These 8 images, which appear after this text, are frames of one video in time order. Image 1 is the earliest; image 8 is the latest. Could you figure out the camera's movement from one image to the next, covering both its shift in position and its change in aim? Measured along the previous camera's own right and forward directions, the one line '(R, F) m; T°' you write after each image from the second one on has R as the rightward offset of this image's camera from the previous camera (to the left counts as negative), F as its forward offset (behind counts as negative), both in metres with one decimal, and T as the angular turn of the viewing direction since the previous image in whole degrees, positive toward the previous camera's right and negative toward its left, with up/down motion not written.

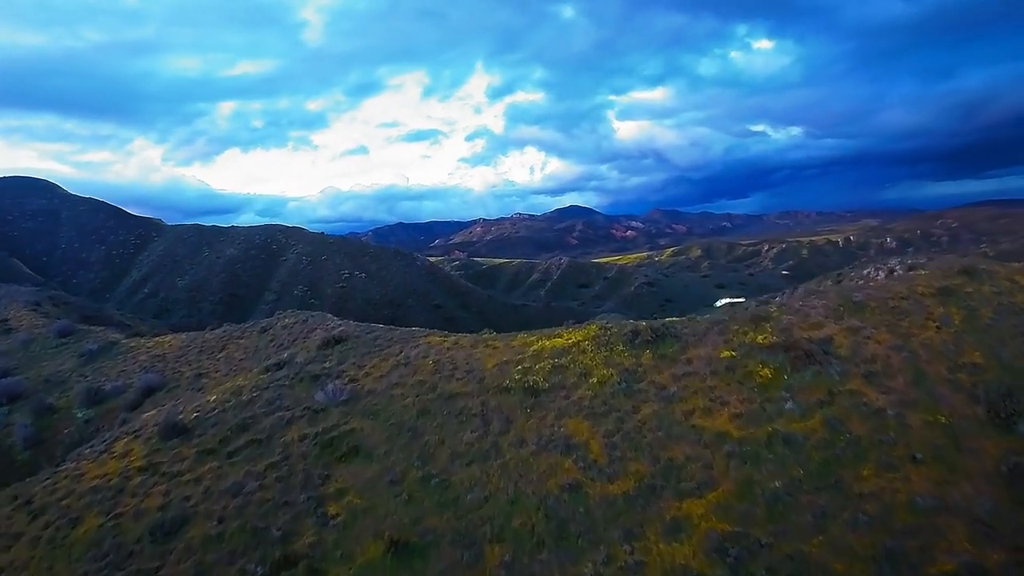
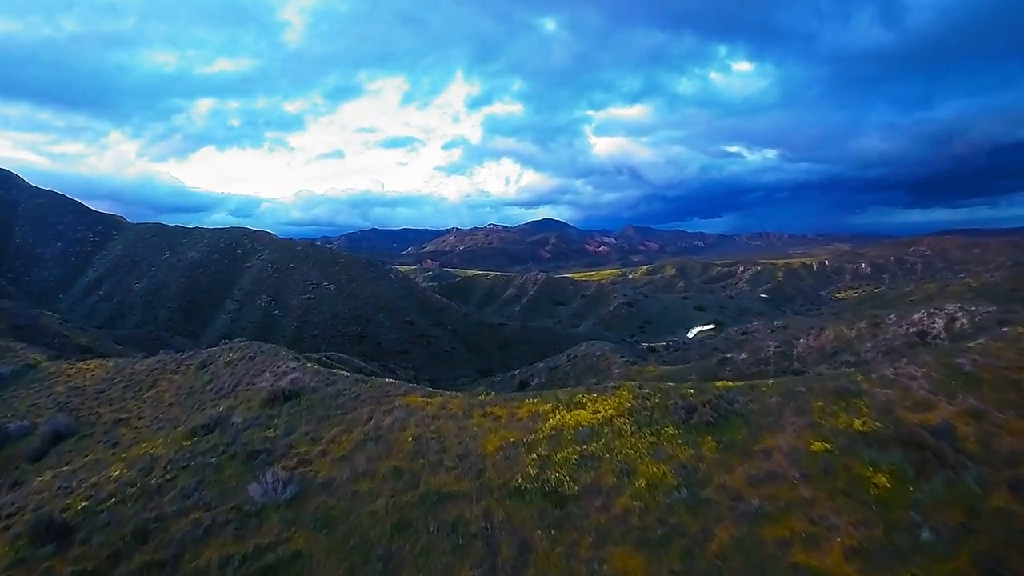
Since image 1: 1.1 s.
(-1.0, +9.0) m; +1°
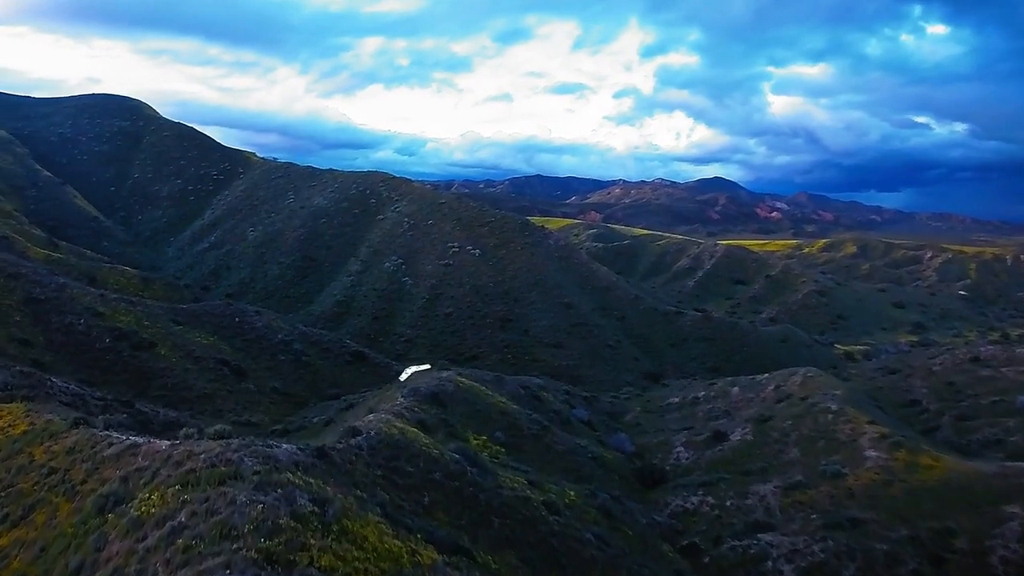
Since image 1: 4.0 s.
(-2.0, +22.3) m; -7°
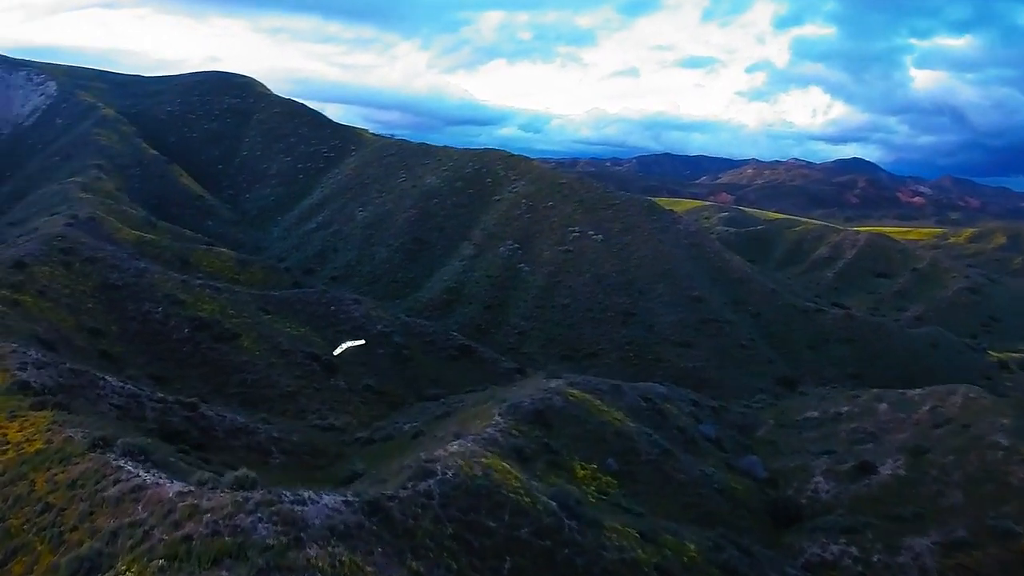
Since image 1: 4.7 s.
(+0.4, +5.8) m; -6°
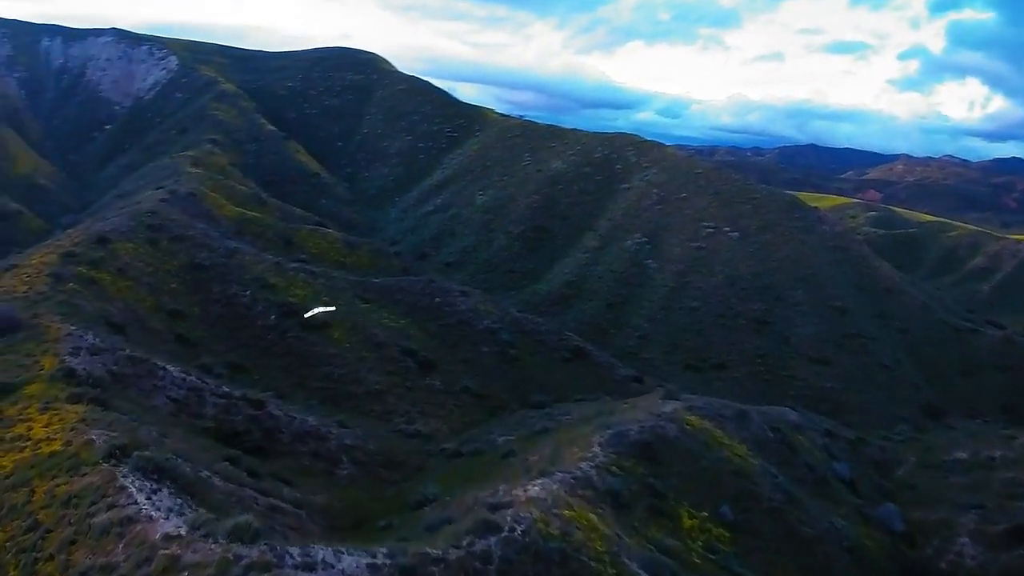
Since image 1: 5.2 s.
(+0.7, +4.7) m; -6°
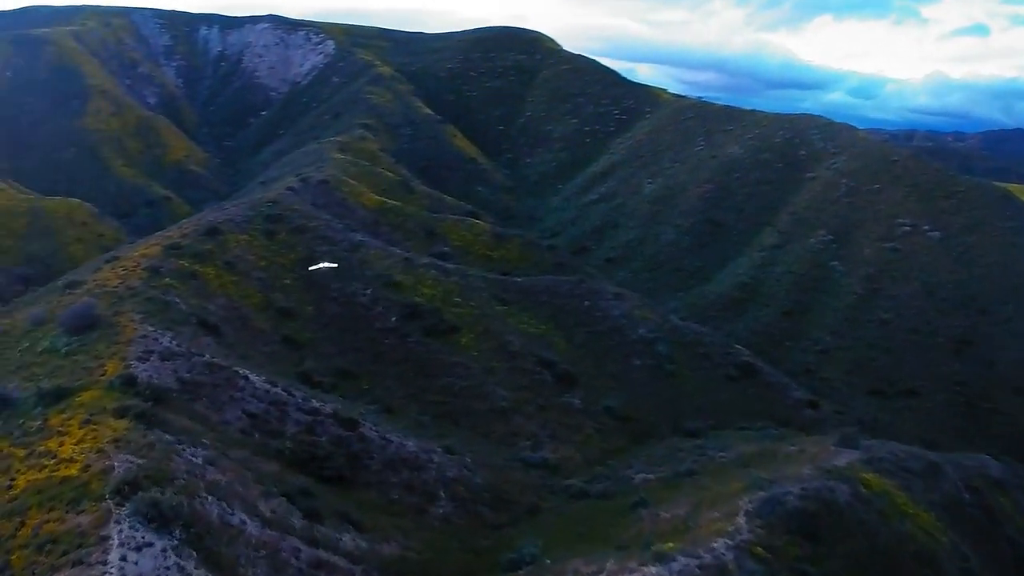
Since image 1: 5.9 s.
(+1.3, +5.5) m; -9°
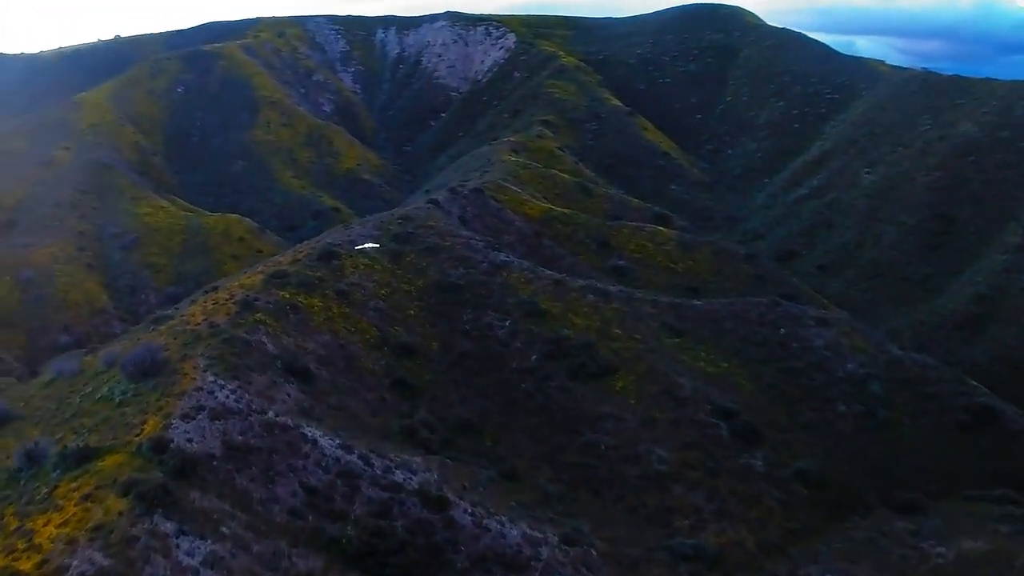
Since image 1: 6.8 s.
(+2.1, +6.9) m; -11°
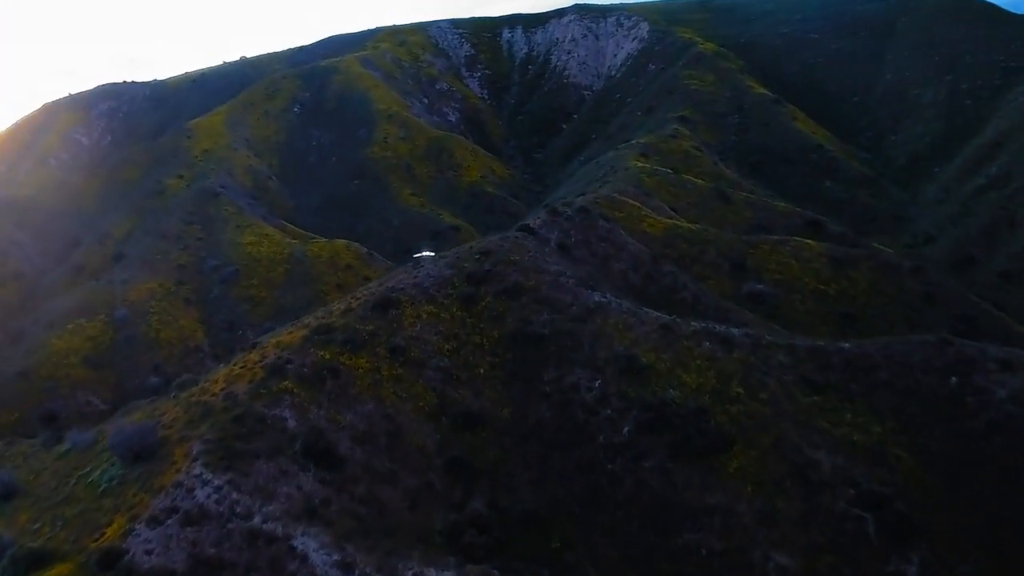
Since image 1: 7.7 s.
(+2.3, +6.1) m; -9°
